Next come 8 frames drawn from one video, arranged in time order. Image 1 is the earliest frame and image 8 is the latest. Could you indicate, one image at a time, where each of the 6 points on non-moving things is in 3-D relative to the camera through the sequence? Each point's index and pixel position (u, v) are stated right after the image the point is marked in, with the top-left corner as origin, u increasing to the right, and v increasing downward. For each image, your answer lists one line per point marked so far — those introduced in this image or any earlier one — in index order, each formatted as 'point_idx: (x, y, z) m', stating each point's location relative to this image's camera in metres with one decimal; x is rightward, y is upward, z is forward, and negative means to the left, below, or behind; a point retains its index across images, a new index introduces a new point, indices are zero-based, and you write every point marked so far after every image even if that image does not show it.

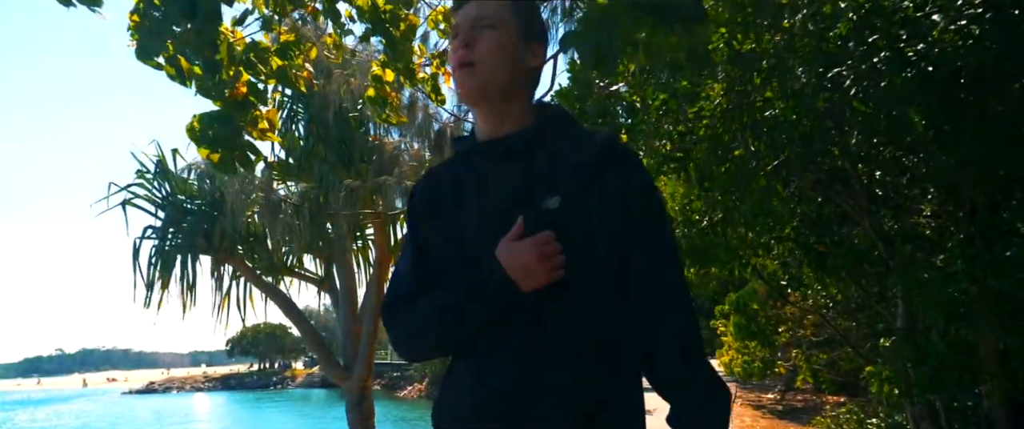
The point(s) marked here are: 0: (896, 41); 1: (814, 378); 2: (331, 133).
0: (+1.5, +0.6, +2.4) m
1: (+2.9, -1.6, +5.9) m
2: (-1.3, +0.6, +4.5) m
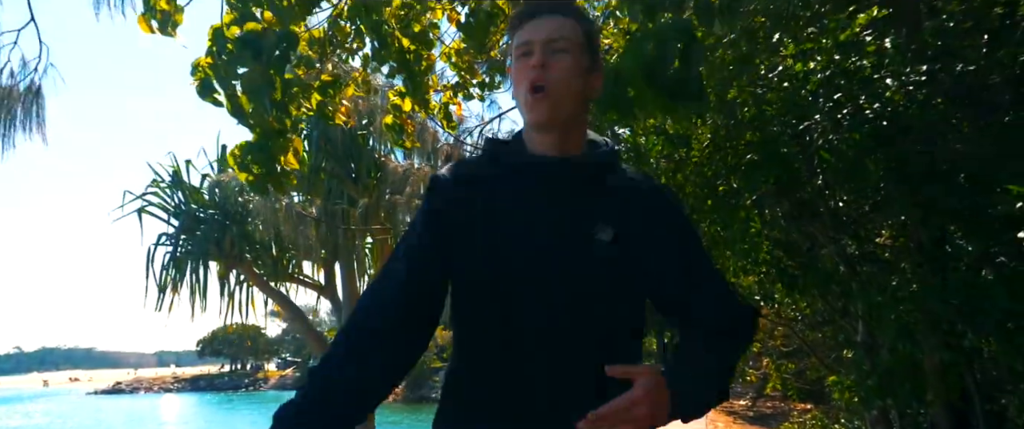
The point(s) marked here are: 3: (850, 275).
0: (+1.5, +0.5, +2.7) m
1: (+2.8, -1.7, +6.3) m
2: (-1.4, +0.5, +4.8) m
3: (+1.7, -0.3, +3.1) m
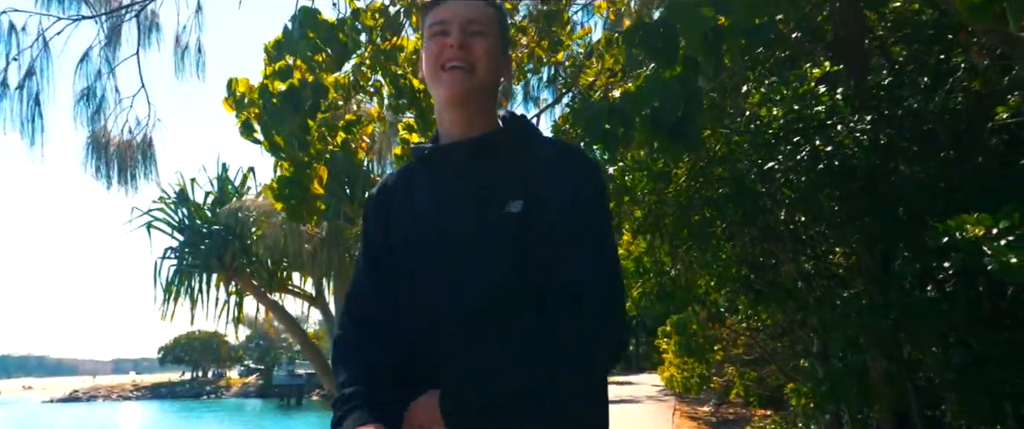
0: (+1.5, +0.4, +3.1) m
1: (+2.6, -1.9, +6.7) m
2: (-1.5, +0.4, +5.0) m
3: (+1.7, -0.4, +3.5) m
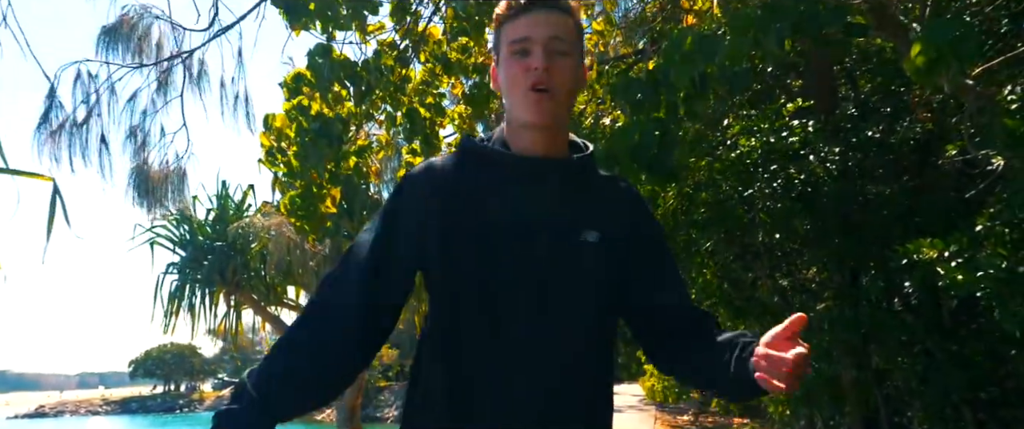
0: (+1.5, +0.2, +3.4) m
1: (+2.4, -2.1, +7.0) m
2: (-1.5, +0.2, +5.2) m
3: (+1.6, -0.6, +3.7) m
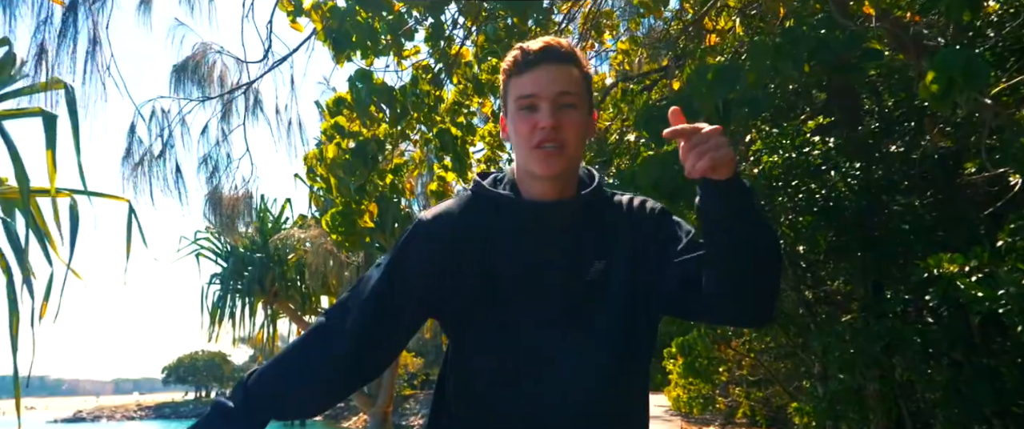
0: (+1.7, +0.2, +3.5) m
1: (+2.7, -2.2, +7.0) m
2: (-1.3, +0.1, +5.4) m
3: (+1.8, -0.6, +3.8) m
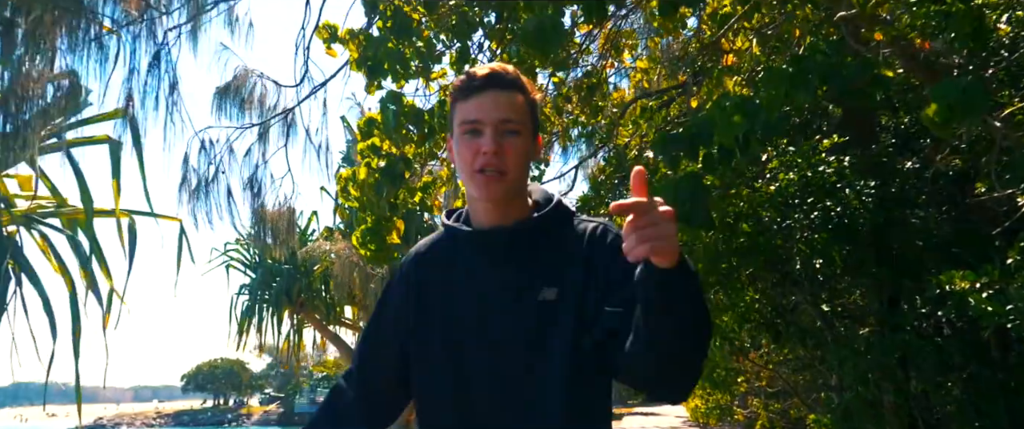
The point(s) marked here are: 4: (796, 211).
0: (+1.8, +0.1, +3.6) m
1: (+2.9, -2.4, +7.0) m
2: (-1.1, 0.0, +5.6) m
3: (+2.0, -0.7, +3.9) m
4: (+1.7, 0.0, +3.6) m
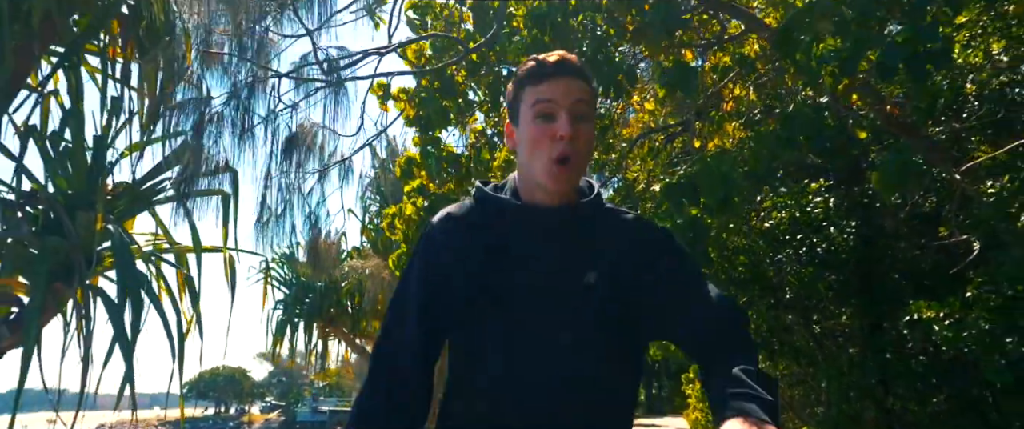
0: (+2.0, -0.1, +4.0) m
1: (+3.1, -2.7, +7.4) m
2: (-1.0, -0.2, +6.0) m
3: (+2.1, -1.0, +4.3) m
4: (+1.8, -0.2, +4.1) m
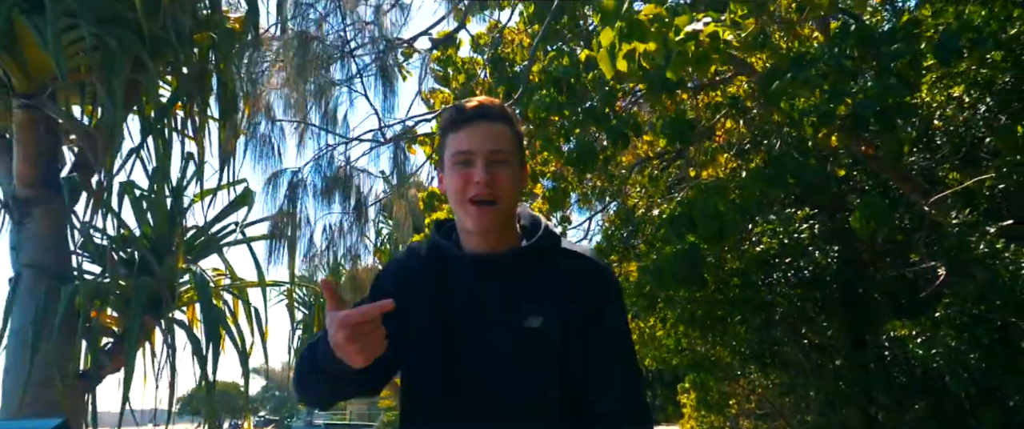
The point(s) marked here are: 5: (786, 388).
0: (+2.1, -0.3, +4.4) m
1: (+3.1, -2.9, +7.8) m
2: (-0.9, -0.4, +6.4) m
3: (+2.2, -1.1, +4.7) m
4: (+1.9, -0.4, +4.5) m
5: (+2.5, -1.6, +5.6) m
